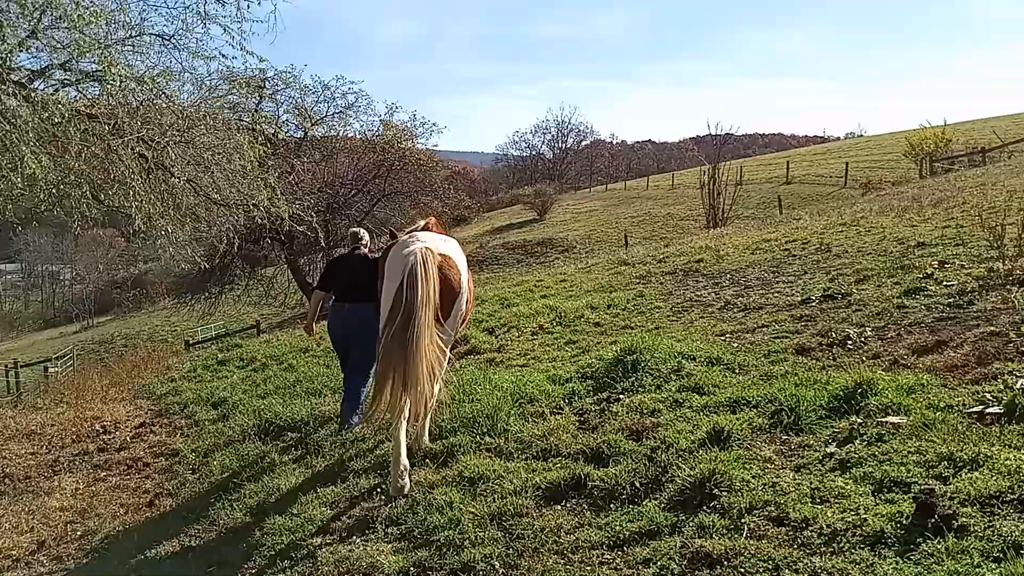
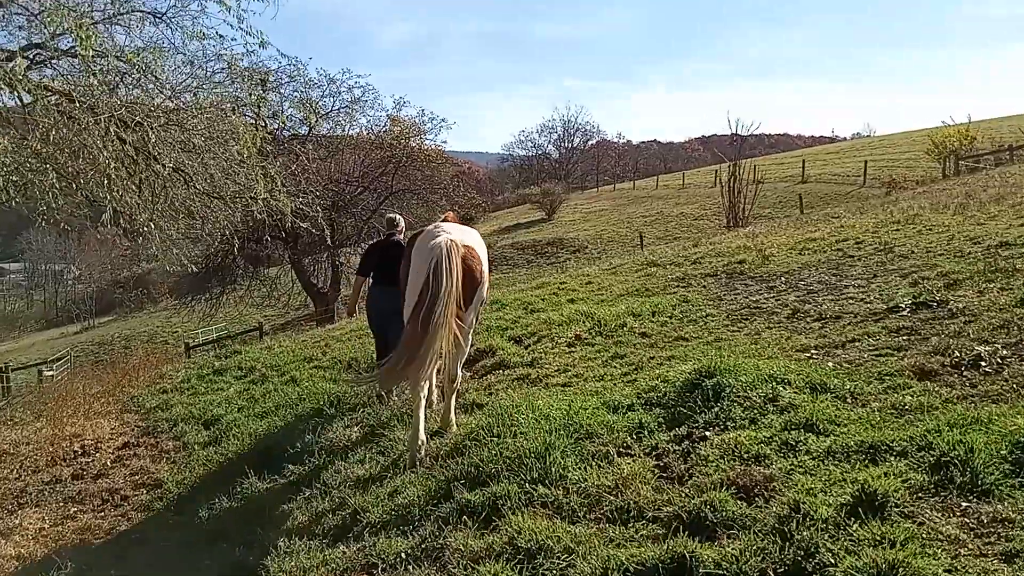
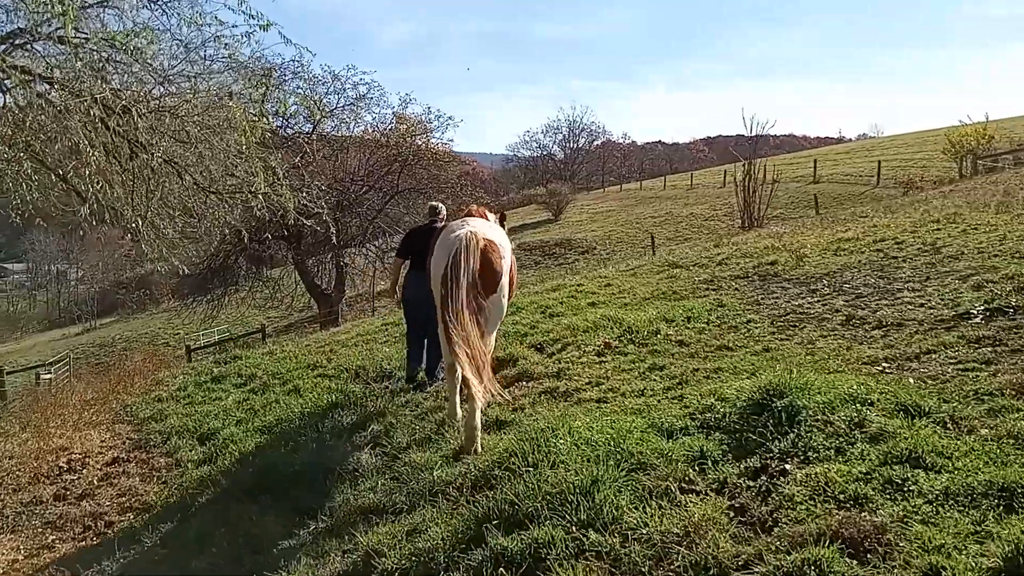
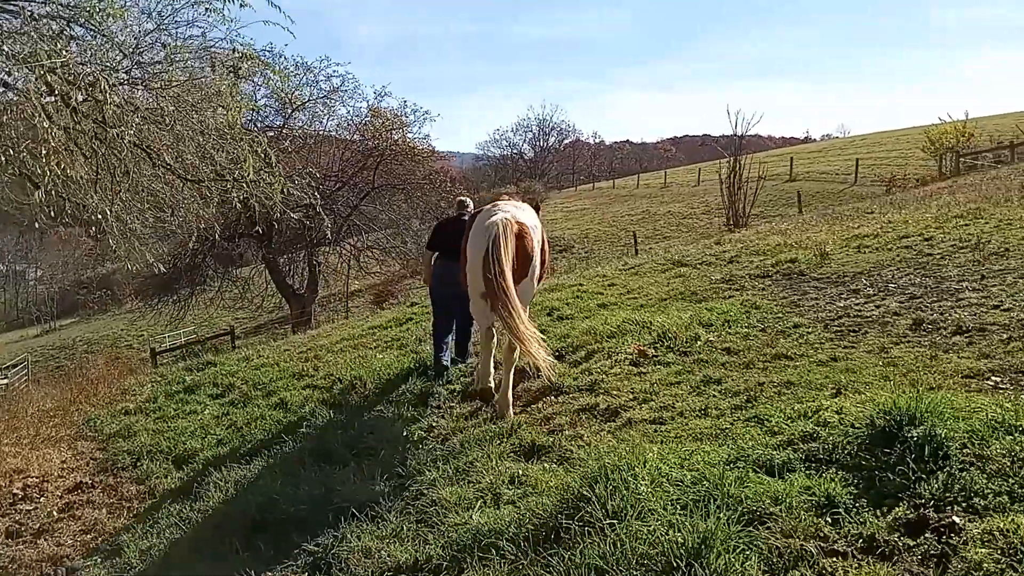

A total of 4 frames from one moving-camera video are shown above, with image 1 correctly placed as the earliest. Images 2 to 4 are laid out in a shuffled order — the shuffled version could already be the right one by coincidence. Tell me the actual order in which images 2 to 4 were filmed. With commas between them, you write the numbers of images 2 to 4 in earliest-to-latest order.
2, 3, 4
